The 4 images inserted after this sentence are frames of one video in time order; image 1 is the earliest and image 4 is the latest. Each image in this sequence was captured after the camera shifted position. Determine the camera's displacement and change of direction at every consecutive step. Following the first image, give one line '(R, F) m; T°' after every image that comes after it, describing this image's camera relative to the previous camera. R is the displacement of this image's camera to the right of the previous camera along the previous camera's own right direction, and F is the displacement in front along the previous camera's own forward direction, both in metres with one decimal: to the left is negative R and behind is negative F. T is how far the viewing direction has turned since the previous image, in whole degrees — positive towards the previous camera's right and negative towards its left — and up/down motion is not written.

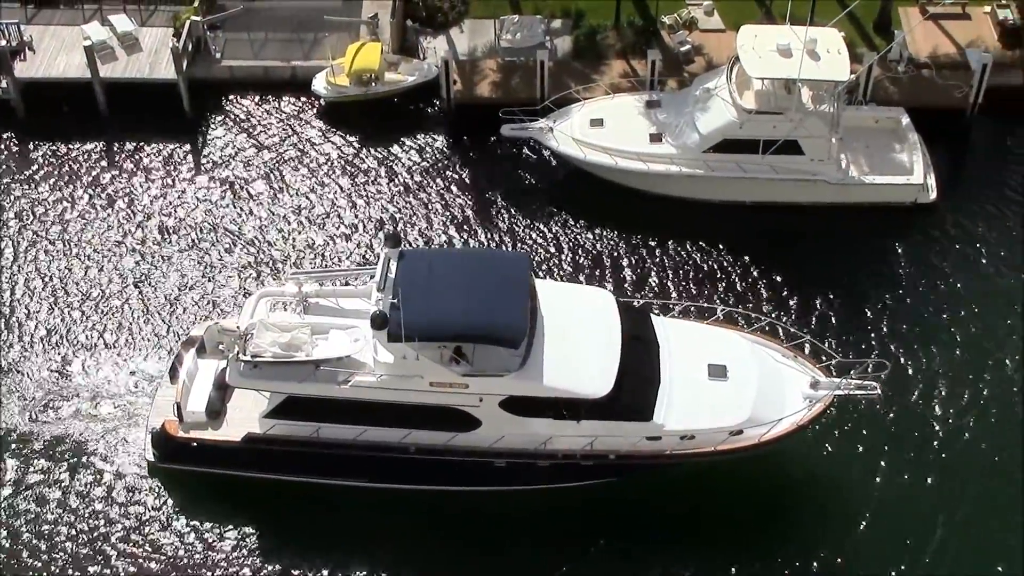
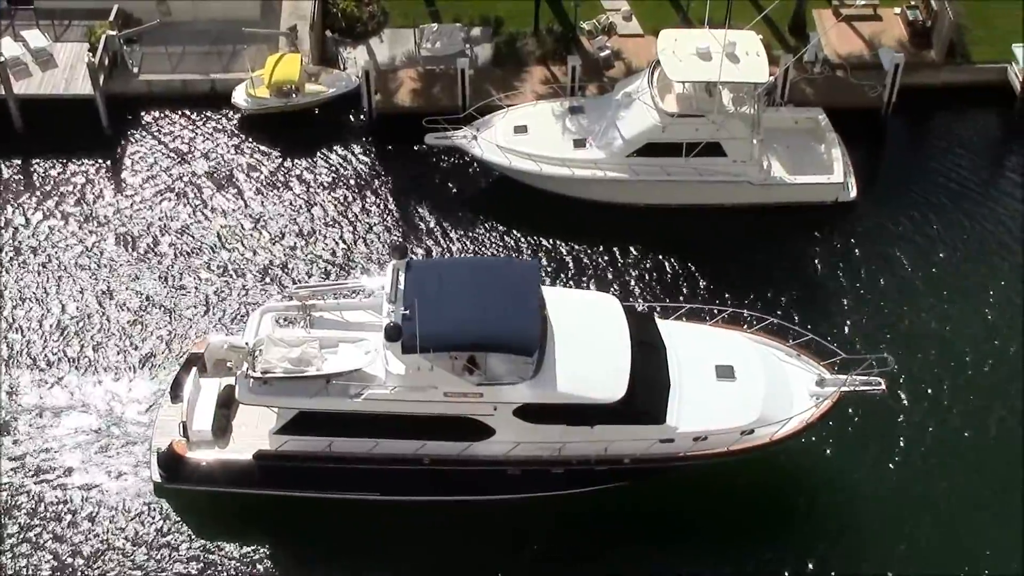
(-0.7, 0.0) m; +2°
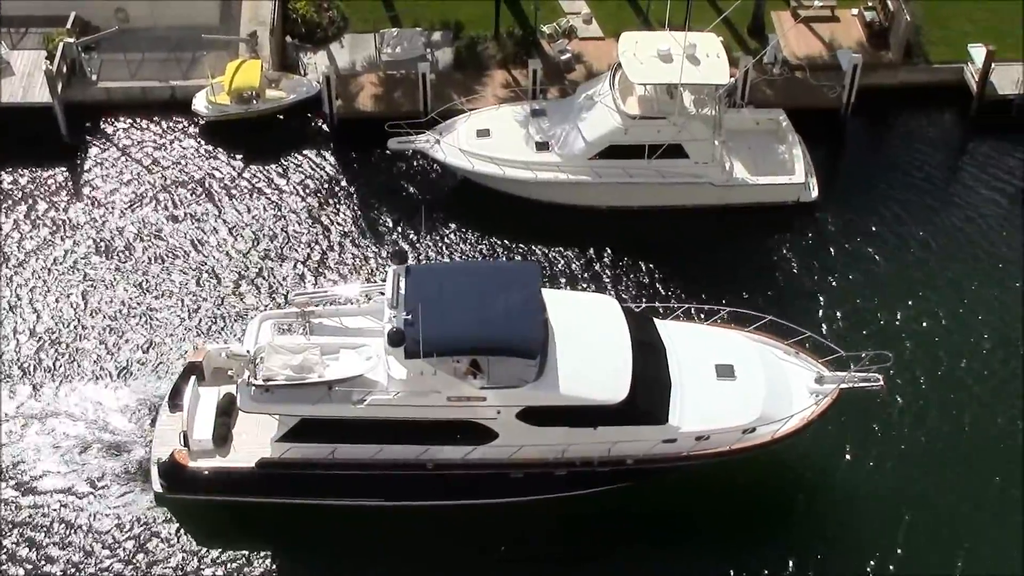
(-0.3, 0.0) m; +1°
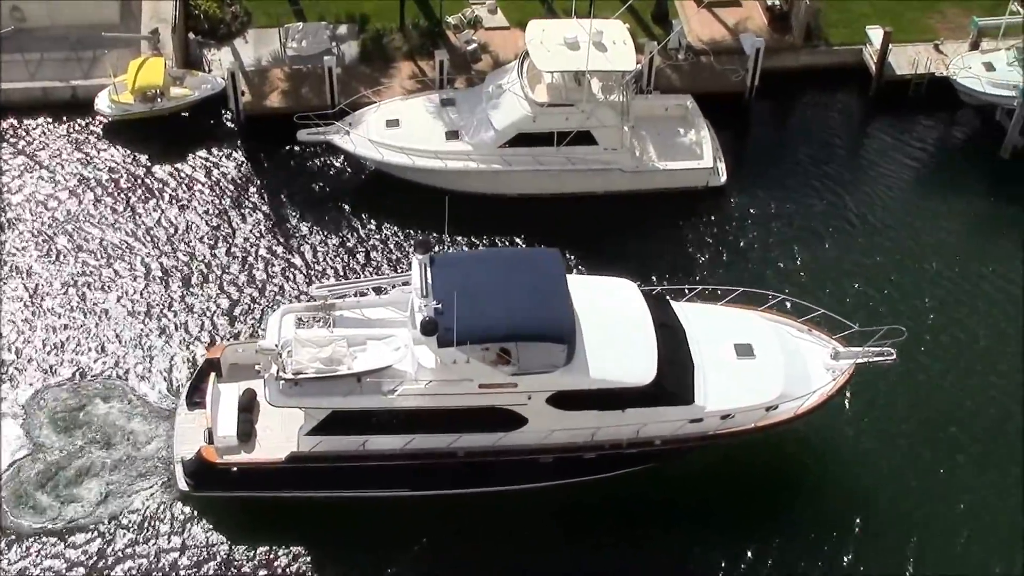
(-1.1, -0.1) m; +3°
